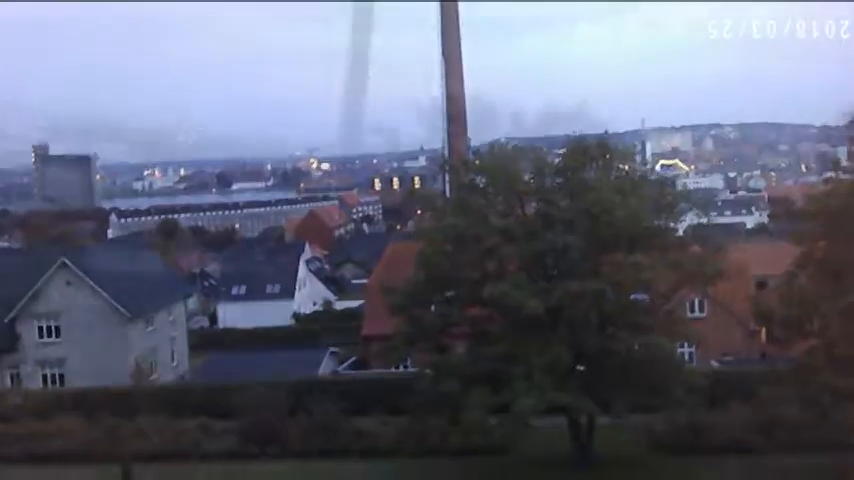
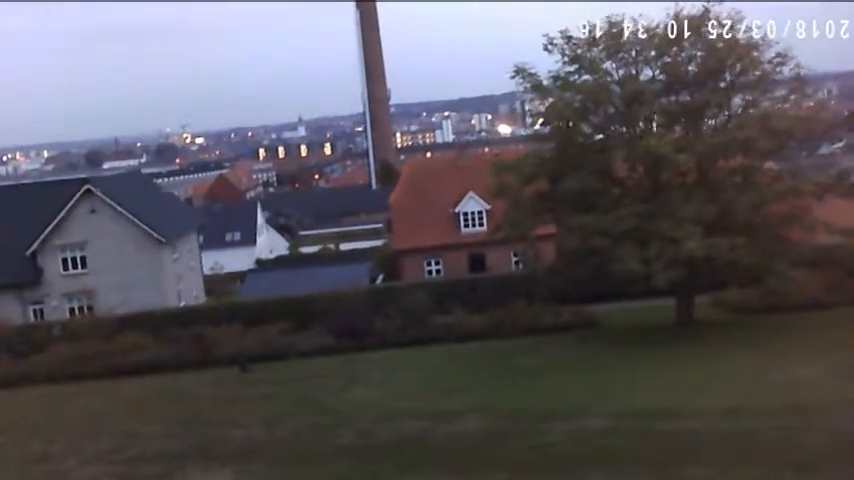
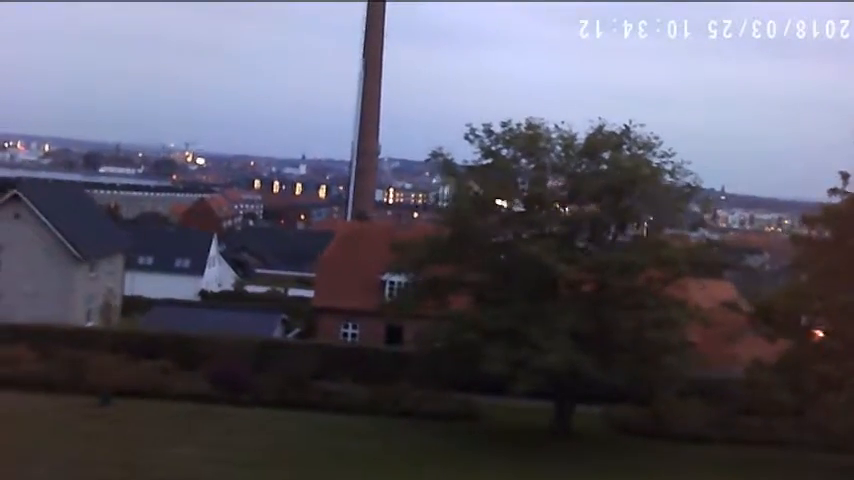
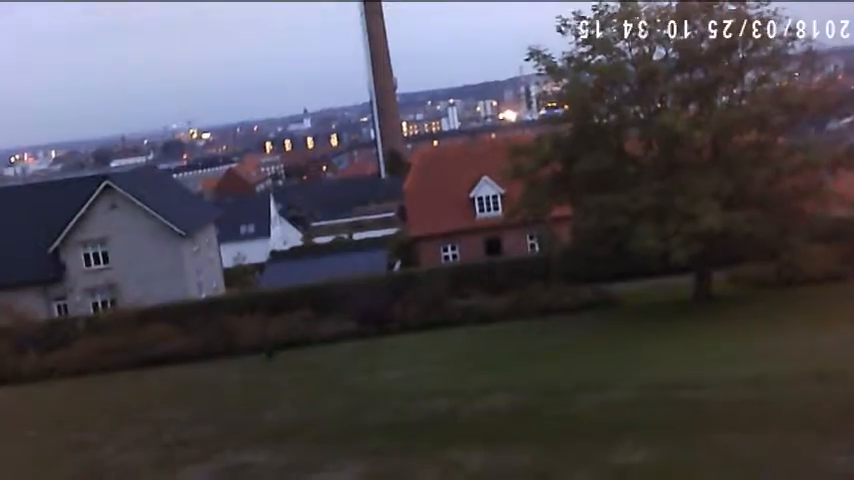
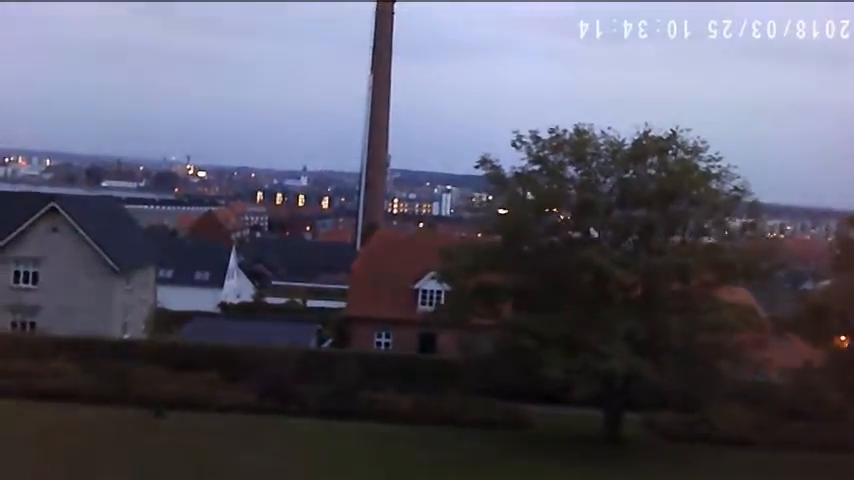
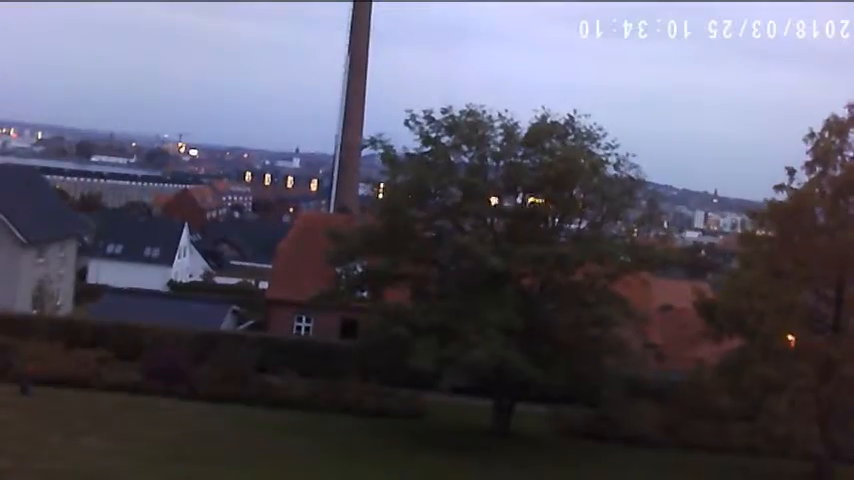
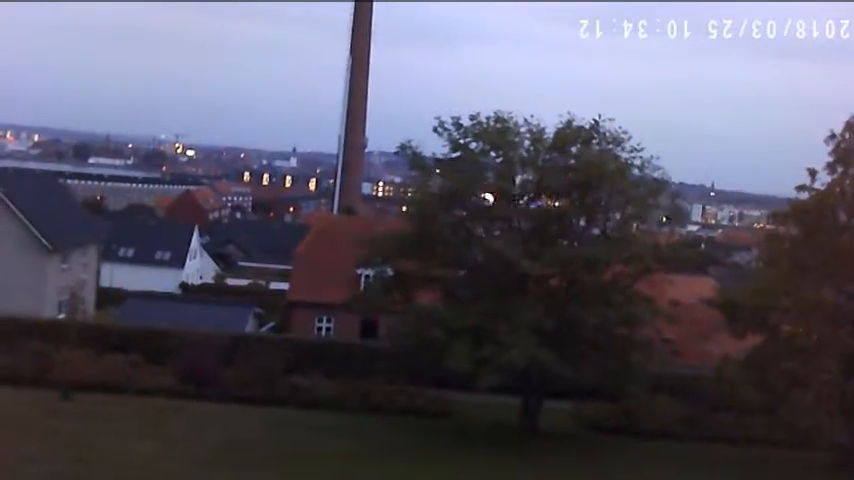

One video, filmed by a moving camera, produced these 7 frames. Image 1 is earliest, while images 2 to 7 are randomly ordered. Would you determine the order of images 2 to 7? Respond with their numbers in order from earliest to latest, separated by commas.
6, 7, 3, 5, 4, 2
